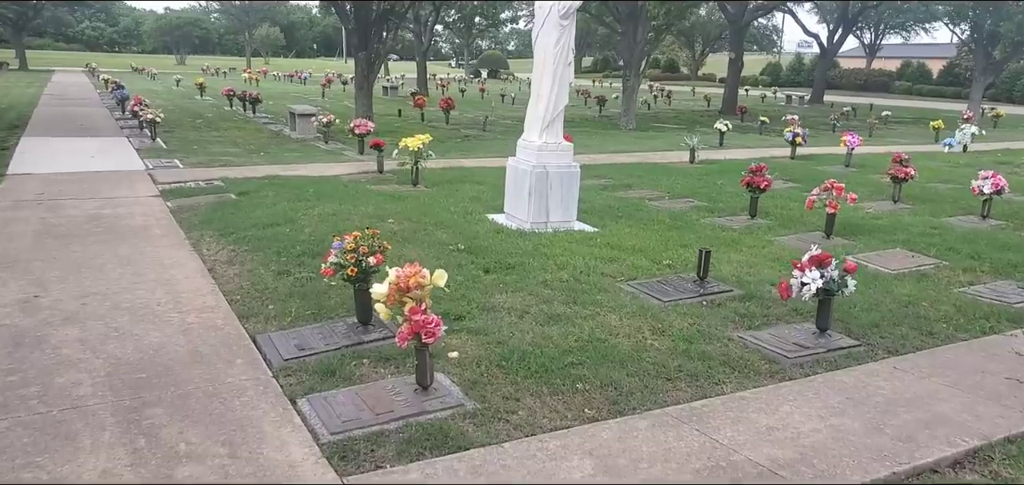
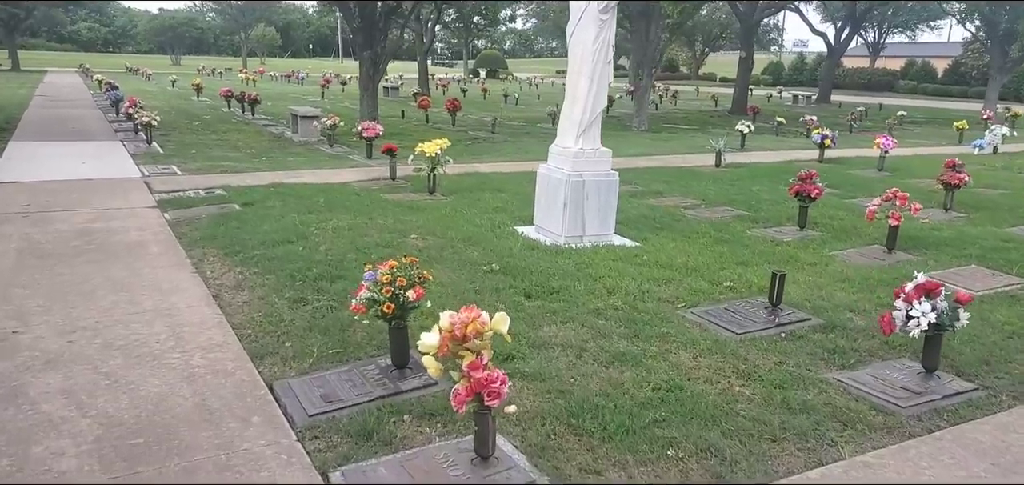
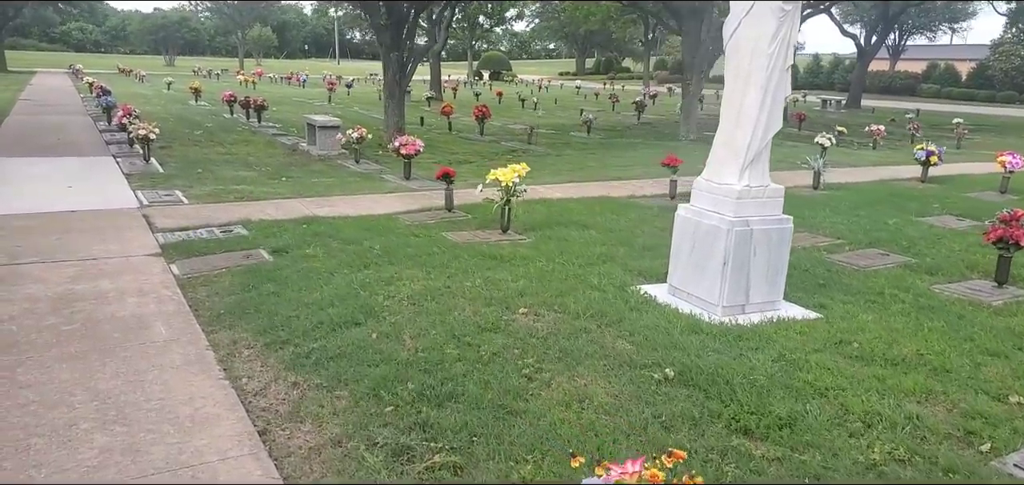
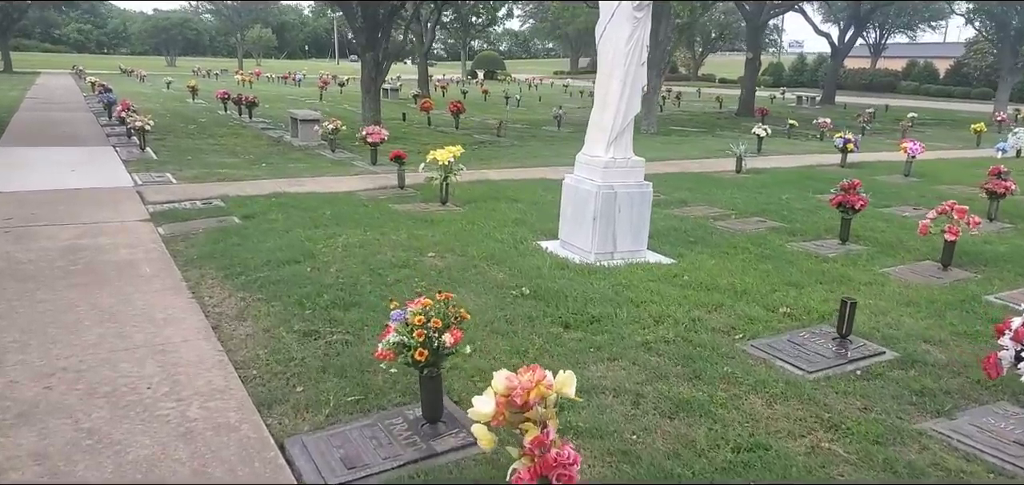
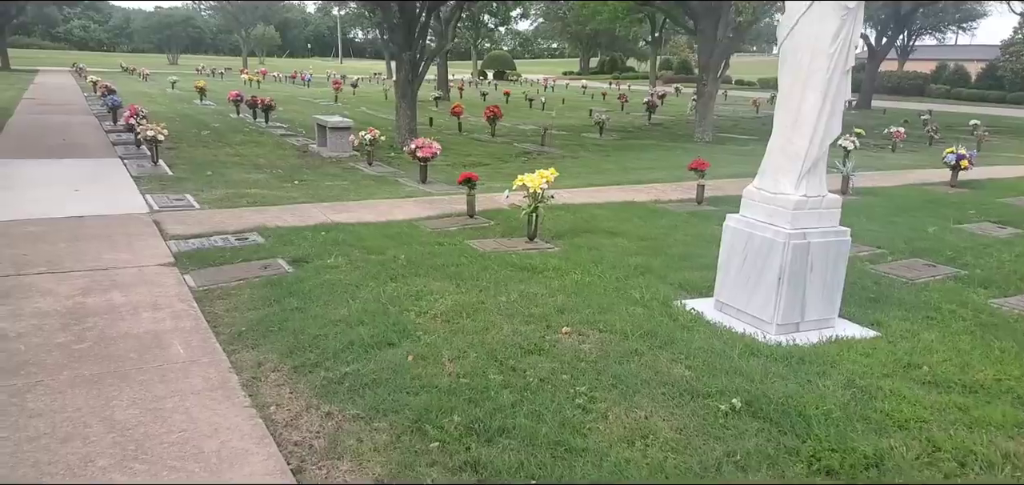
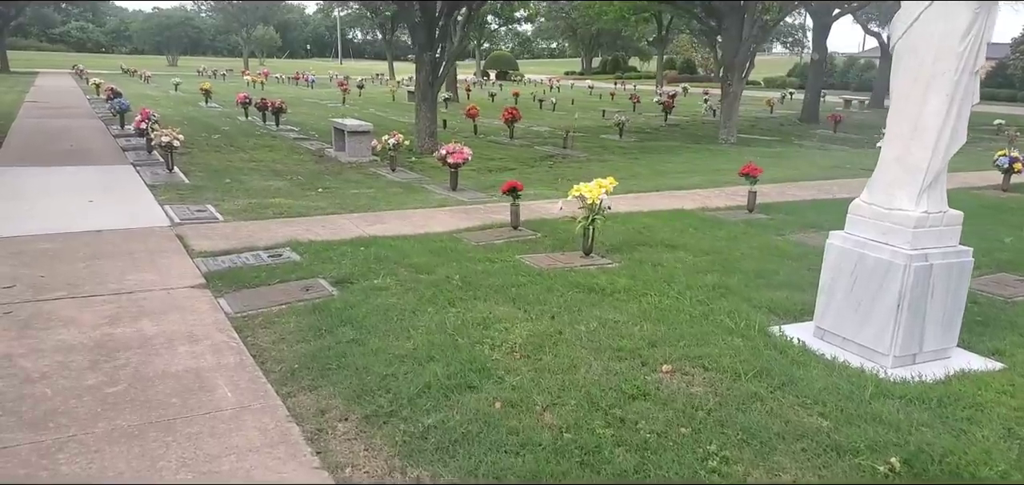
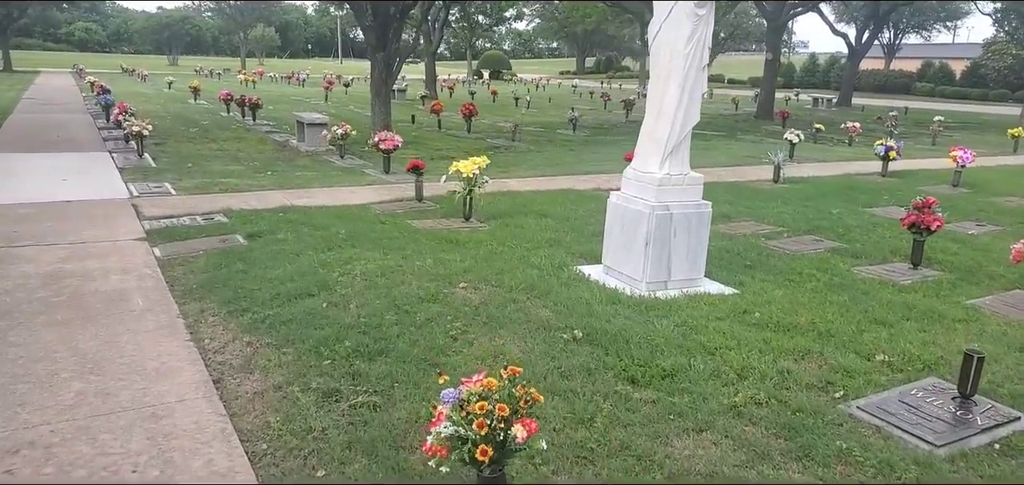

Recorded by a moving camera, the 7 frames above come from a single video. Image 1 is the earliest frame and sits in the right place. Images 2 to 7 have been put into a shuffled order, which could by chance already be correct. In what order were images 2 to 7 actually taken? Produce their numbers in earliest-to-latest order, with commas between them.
2, 4, 7, 3, 5, 6
